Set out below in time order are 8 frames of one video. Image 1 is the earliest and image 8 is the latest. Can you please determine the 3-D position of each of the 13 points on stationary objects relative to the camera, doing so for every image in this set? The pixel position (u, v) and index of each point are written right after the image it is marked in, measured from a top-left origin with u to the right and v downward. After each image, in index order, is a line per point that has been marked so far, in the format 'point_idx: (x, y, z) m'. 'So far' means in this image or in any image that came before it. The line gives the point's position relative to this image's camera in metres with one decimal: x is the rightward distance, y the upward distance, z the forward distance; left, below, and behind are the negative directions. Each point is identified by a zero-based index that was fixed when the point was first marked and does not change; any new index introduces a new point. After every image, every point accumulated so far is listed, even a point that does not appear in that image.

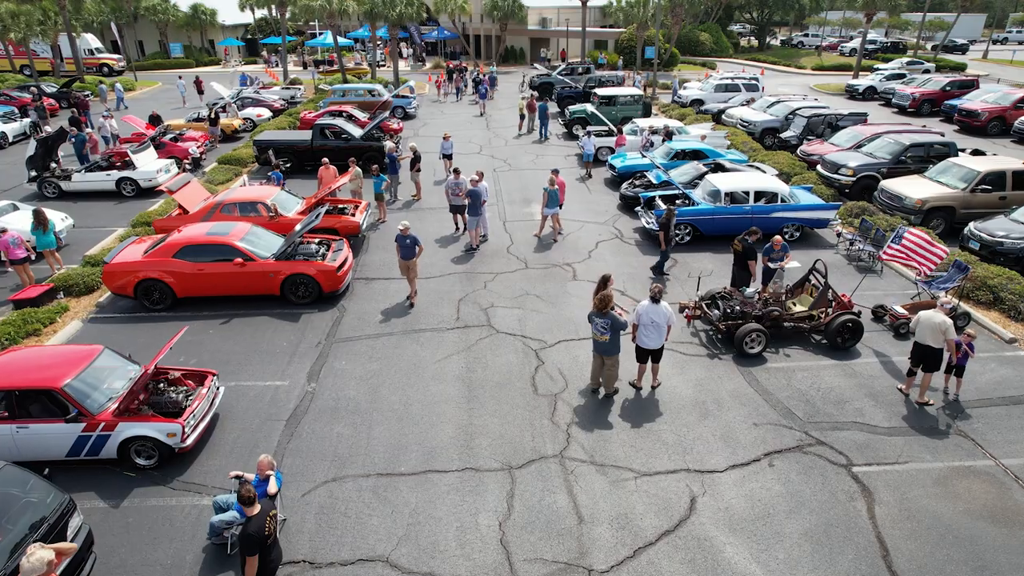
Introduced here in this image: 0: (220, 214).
0: (-6.3, +1.6, +14.3) m
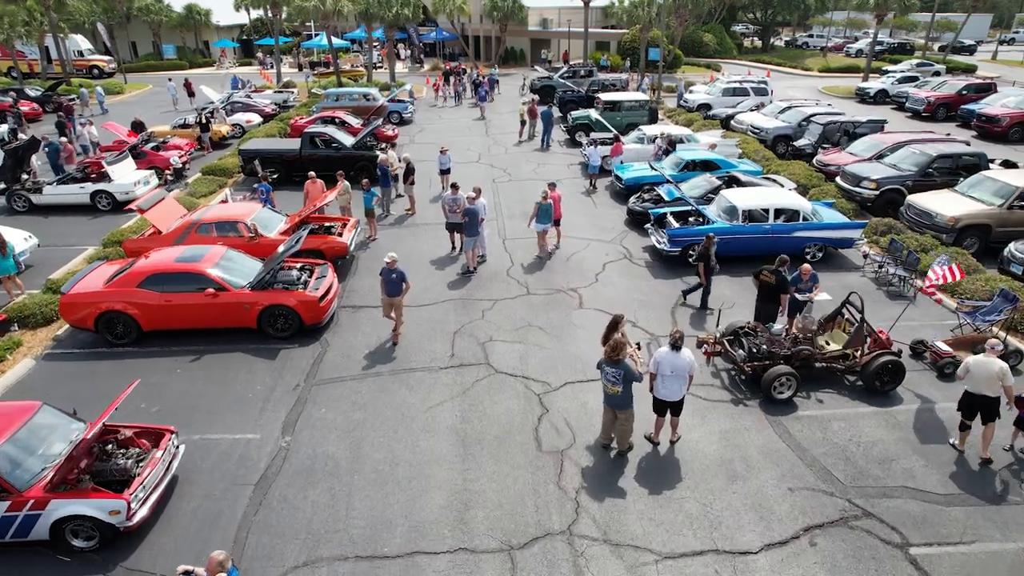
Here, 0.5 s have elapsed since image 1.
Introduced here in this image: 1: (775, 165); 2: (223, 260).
0: (-6.3, +1.1, +13.2) m
1: (+7.9, +3.7, +20.0) m
2: (-5.0, +0.5, +11.6) m
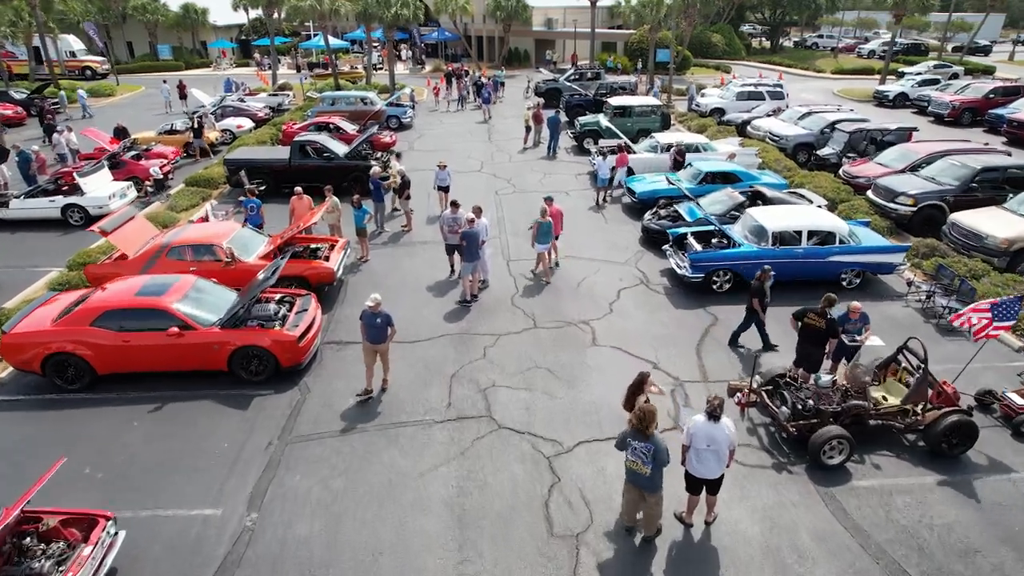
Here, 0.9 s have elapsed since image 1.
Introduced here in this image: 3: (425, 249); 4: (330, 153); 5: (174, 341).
0: (-6.2, +0.5, +11.9) m
1: (+8.0, +3.1, +18.7) m
2: (-5.0, -0.1, +10.3) m
3: (-1.9, +0.9, +14.8) m
4: (-5.1, +3.8, +18.6) m
5: (-4.8, -0.8, +9.5) m
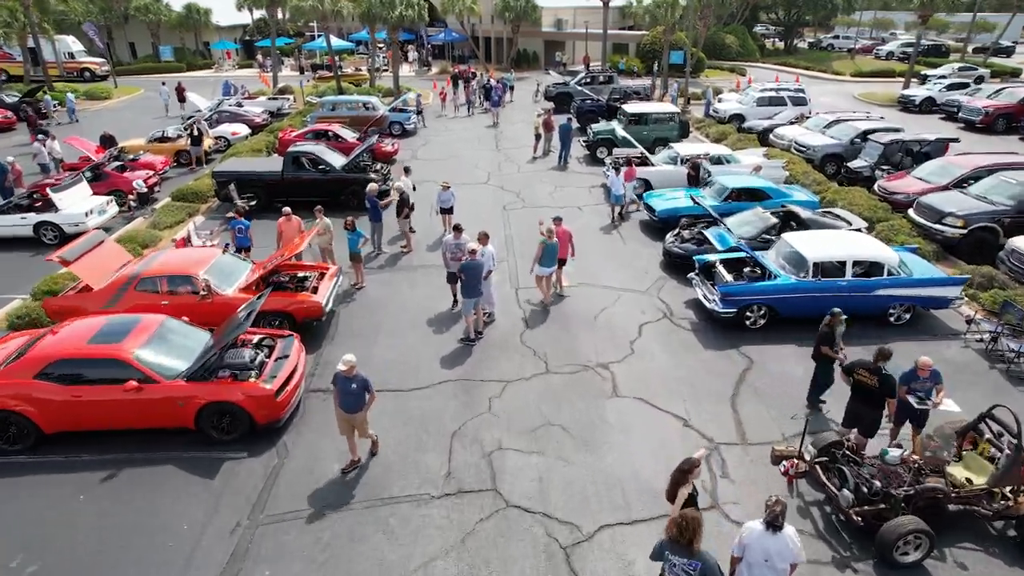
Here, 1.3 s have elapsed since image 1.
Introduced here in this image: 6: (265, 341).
0: (-6.1, 0.0, +10.7) m
1: (+8.3, +2.5, +17.3) m
2: (-4.8, -0.6, +9.0) m
3: (-1.8, +0.3, +13.6) m
4: (-4.9, +3.2, +17.4) m
5: (-4.7, -1.3, +8.2) m
6: (-3.5, -0.8, +9.6) m
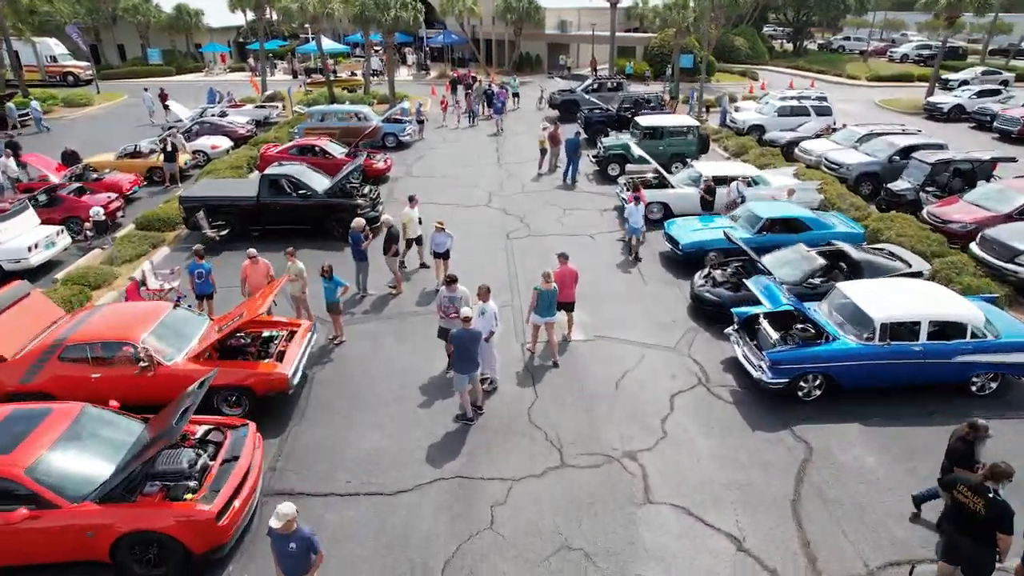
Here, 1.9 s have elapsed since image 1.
0: (-6.0, -1.0, +8.8) m
1: (+8.4, +1.6, +15.4) m
2: (-4.8, -1.5, +7.1) m
3: (-1.7, -0.6, +11.7) m
4: (-4.8, +2.3, +15.5) m
5: (-4.6, -2.3, +6.3) m
6: (-3.5, -1.7, +7.7) m
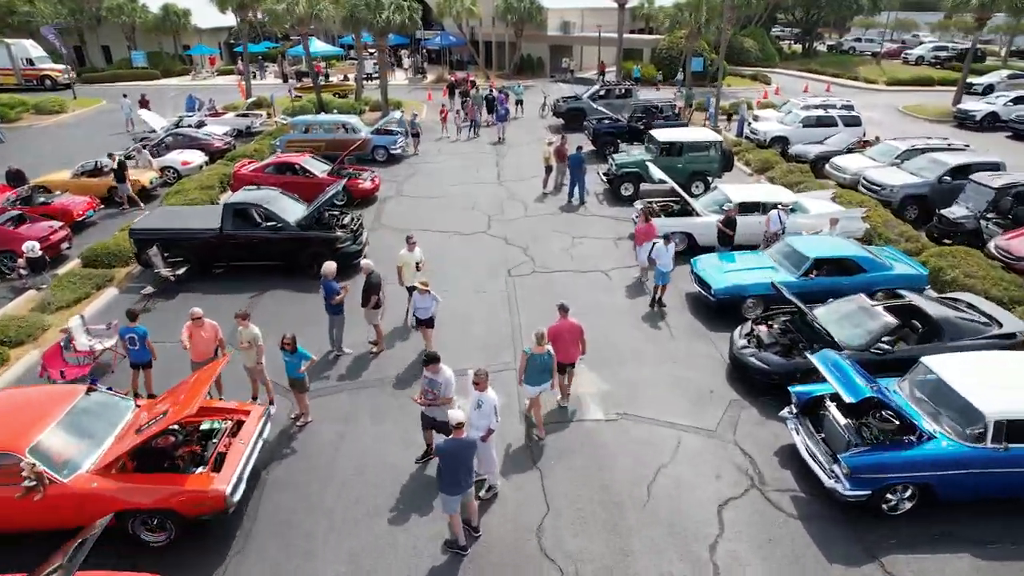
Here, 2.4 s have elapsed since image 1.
0: (-5.9, -1.9, +6.7) m
1: (+8.4, +0.6, +13.3) m
2: (-4.7, -2.5, +5.1) m
3: (-1.6, -1.6, +9.6) m
4: (-4.7, +1.4, +13.4) m
5: (-4.6, -3.2, +4.3) m
6: (-3.4, -2.6, +5.6) m
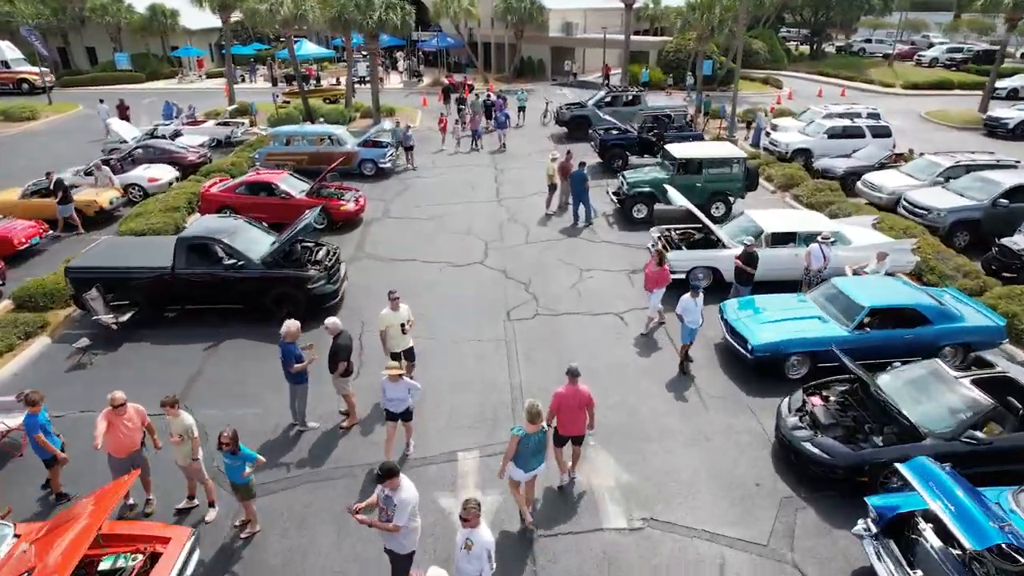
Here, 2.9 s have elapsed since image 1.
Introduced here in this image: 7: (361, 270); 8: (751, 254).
0: (-5.9, -2.7, +4.8) m
1: (+8.4, -0.2, +11.4) m
2: (-4.7, -3.3, +3.2) m
3: (-1.6, -2.4, +7.7) m
4: (-4.7, +0.5, +11.5) m
5: (-4.6, -4.0, +2.4) m
6: (-3.4, -3.4, +3.7) m
7: (-3.3, +0.4, +14.3) m
8: (+4.2, +0.6, +11.8) m
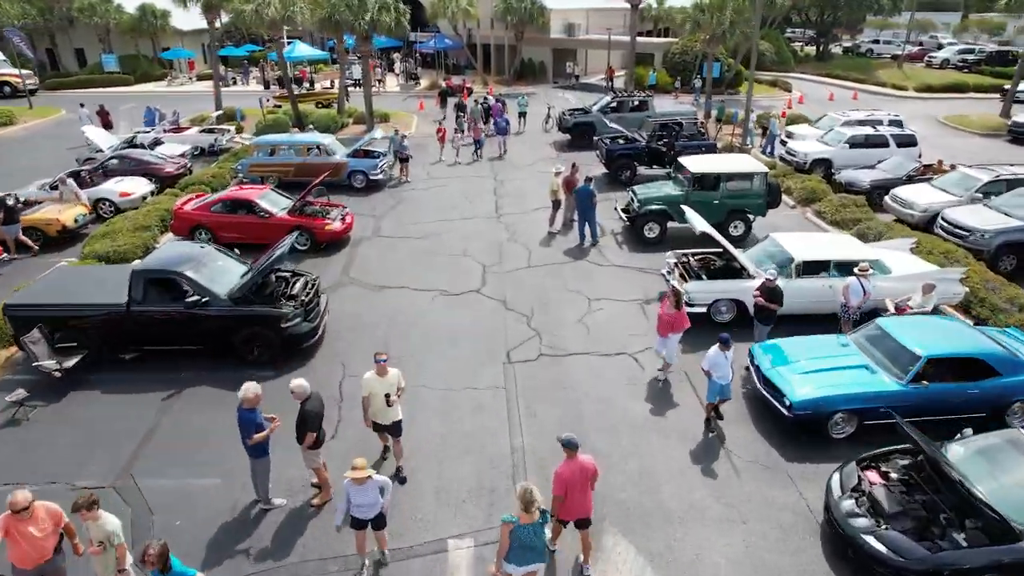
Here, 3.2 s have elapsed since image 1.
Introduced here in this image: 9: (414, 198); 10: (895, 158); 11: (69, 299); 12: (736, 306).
0: (-5.9, -3.3, +3.4) m
1: (+8.4, -0.8, +10.0) m
2: (-4.7, -3.9, +1.8) m
3: (-1.6, -3.0, +6.3) m
4: (-4.7, -0.1, +10.2) m
5: (-4.6, -4.6, +1.0) m
6: (-3.4, -4.0, +2.3) m
7: (-3.3, -0.2, +13.0) m
8: (+4.2, 0.0, +10.4) m
9: (-2.8, +2.6, +18.8) m
10: (+11.2, +3.8, +19.3) m
11: (-6.8, -0.1, +10.2) m
12: (+4.0, -0.3, +11.7) m
